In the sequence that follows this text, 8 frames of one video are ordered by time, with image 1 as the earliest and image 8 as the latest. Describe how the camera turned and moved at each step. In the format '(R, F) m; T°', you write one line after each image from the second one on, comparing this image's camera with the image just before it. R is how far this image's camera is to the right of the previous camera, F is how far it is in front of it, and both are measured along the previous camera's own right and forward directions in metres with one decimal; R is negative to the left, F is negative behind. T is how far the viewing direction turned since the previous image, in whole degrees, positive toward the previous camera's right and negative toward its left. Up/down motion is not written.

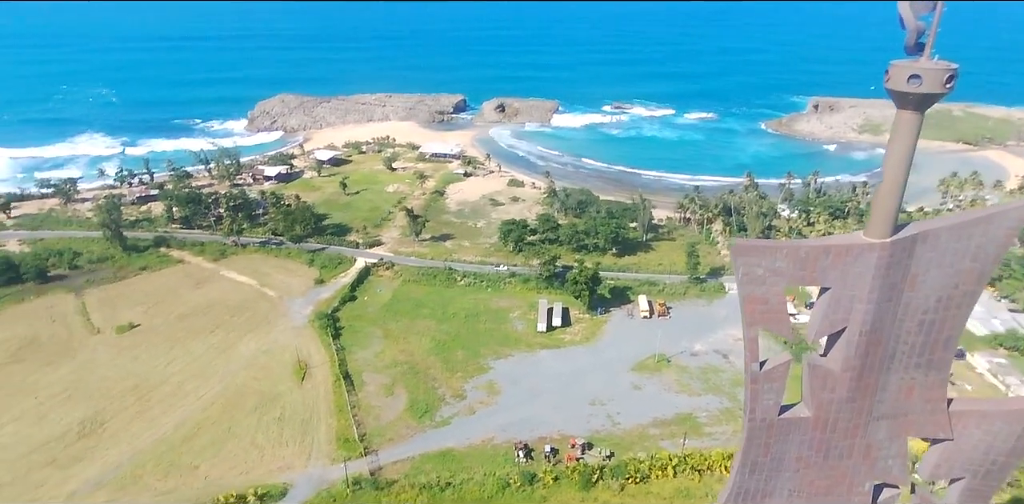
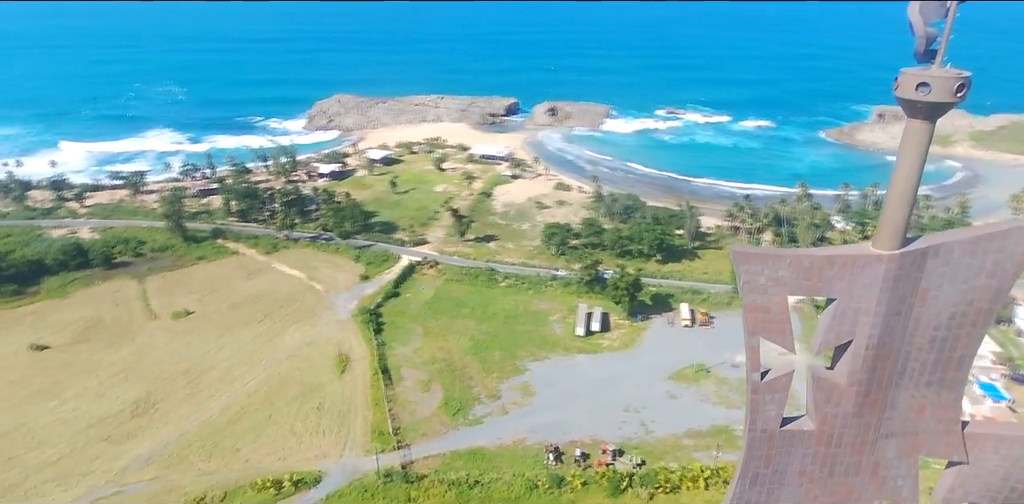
(+0.5, -0.1) m; -5°
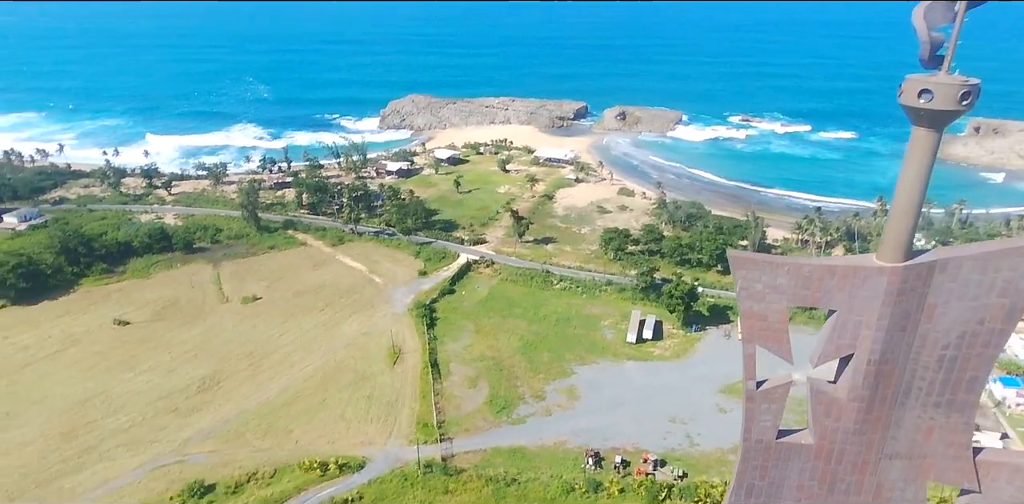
(+0.7, -0.1) m; -6°
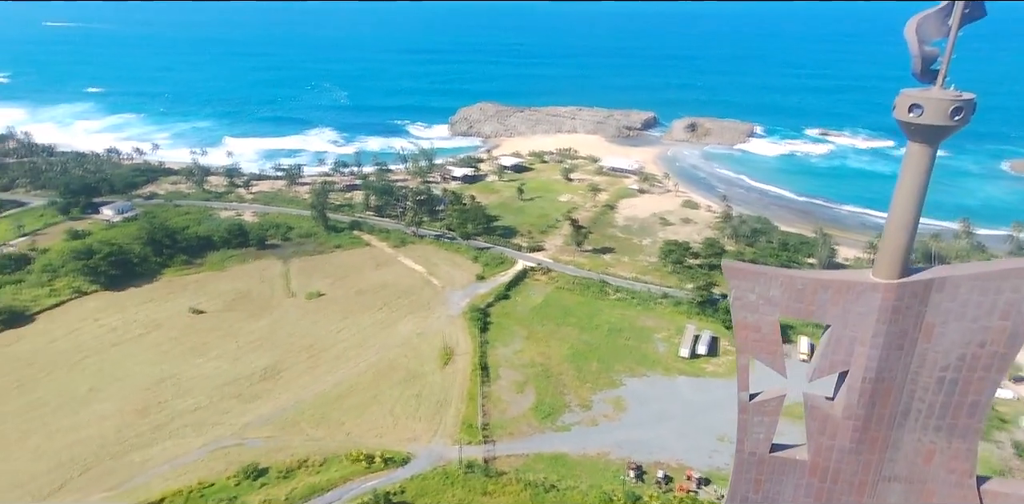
(+0.7, -0.2) m; -6°
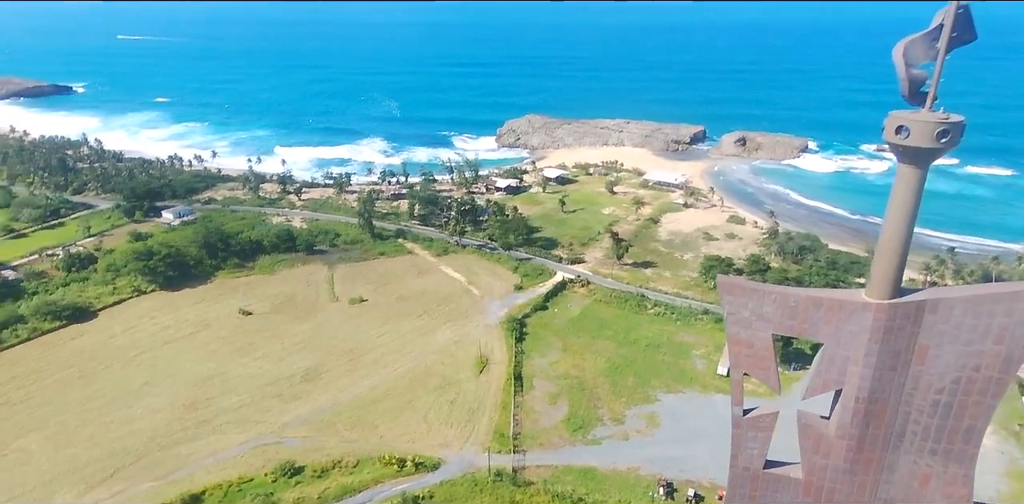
(+0.5, -0.2) m; -4°
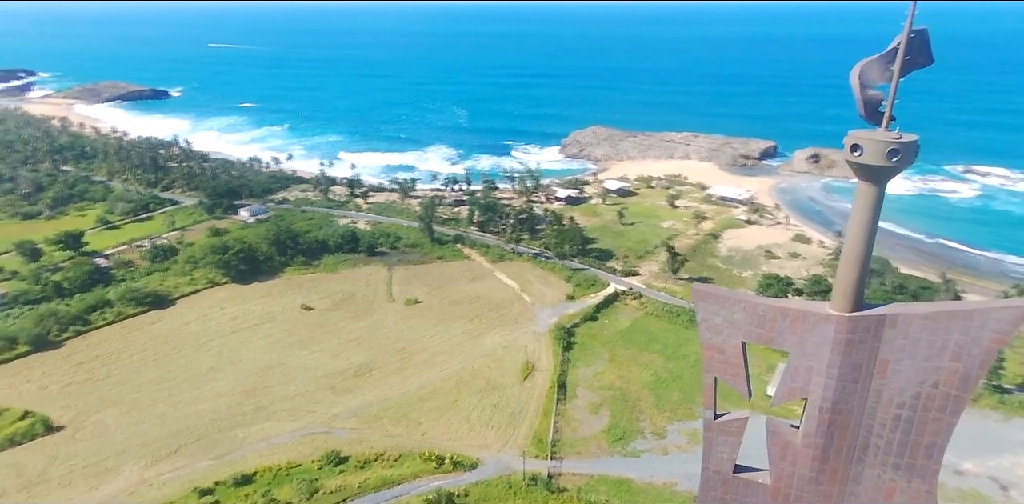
(+0.8, -0.4) m; -6°
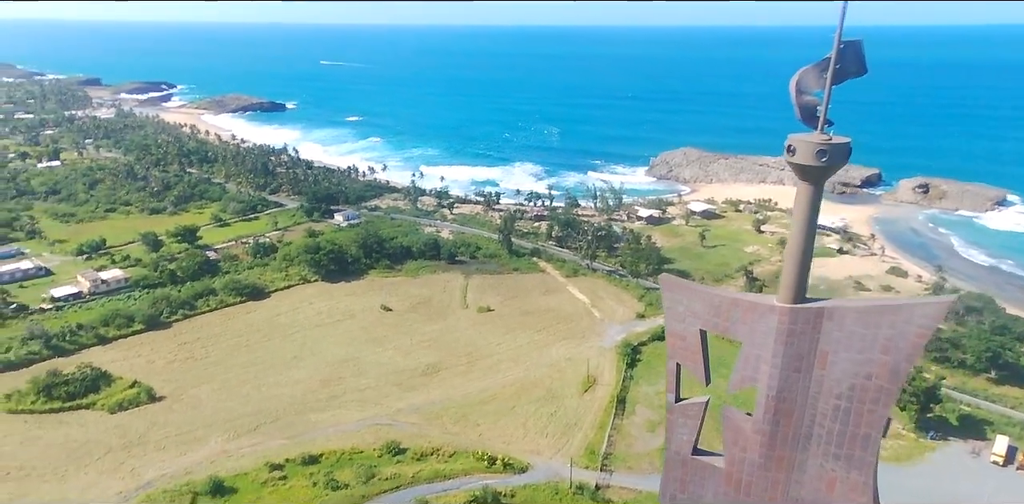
(+1.2, -0.7) m; -8°
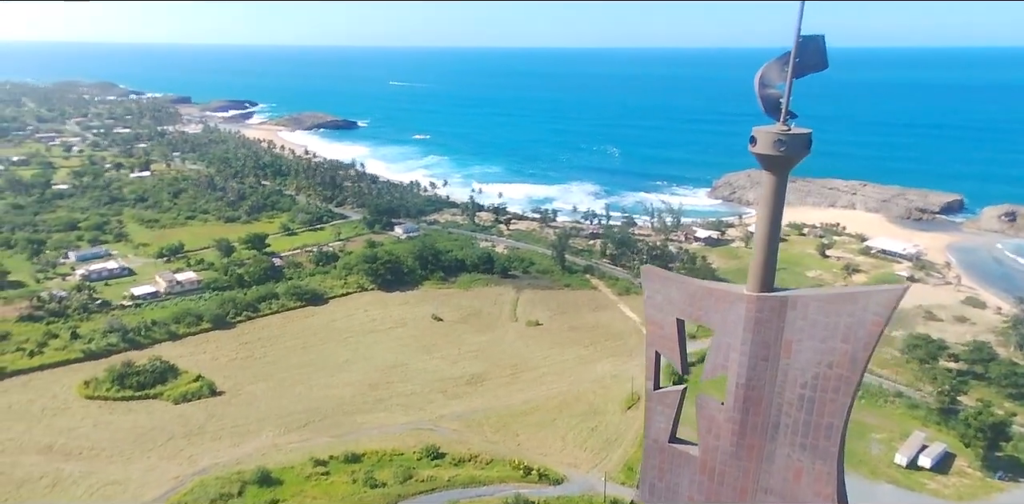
(+0.9, -0.3) m; -6°
